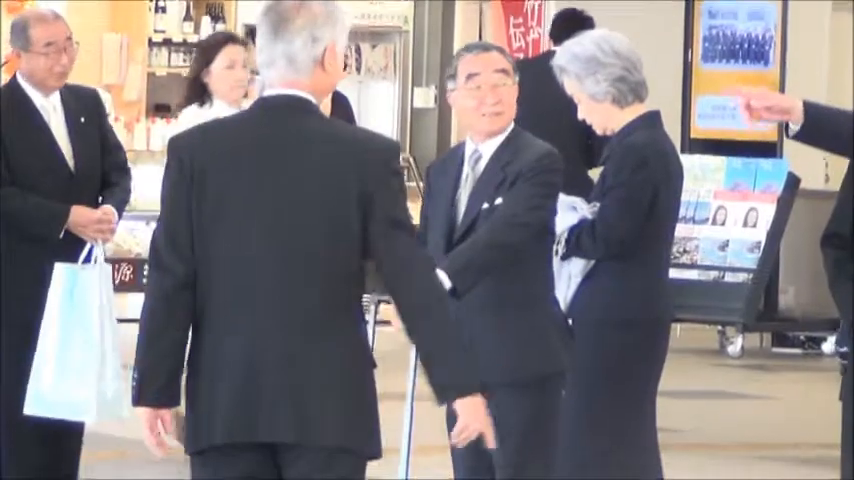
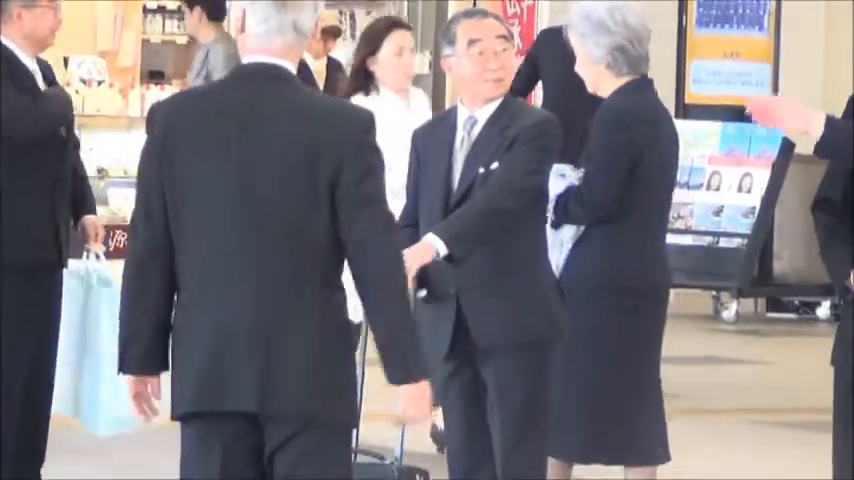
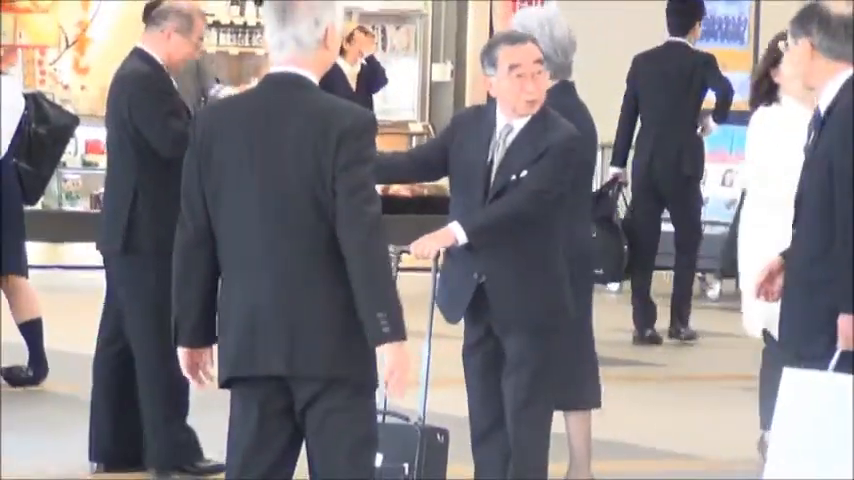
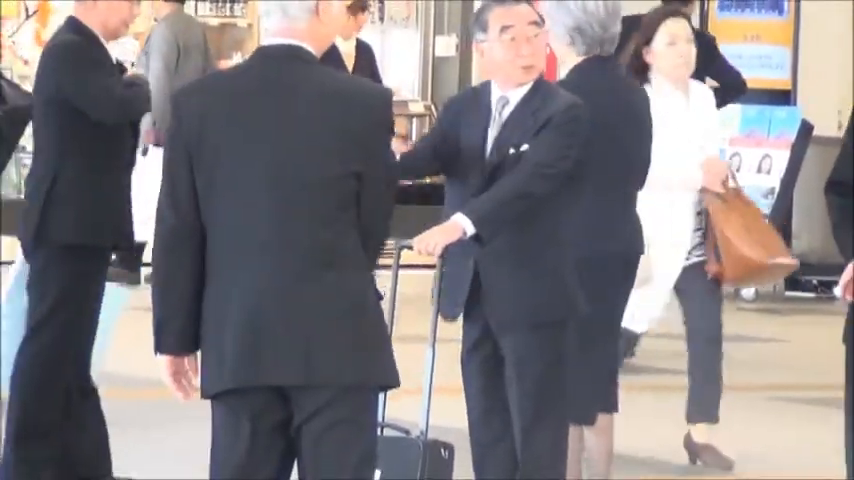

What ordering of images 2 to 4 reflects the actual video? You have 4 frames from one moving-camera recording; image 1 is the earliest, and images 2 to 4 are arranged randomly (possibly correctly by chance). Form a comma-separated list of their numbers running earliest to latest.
2, 4, 3
